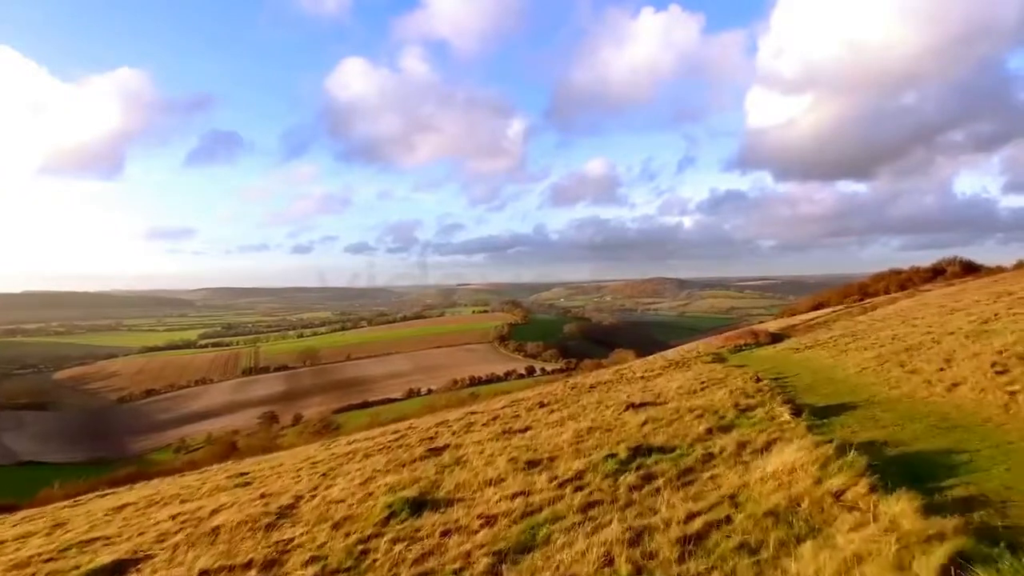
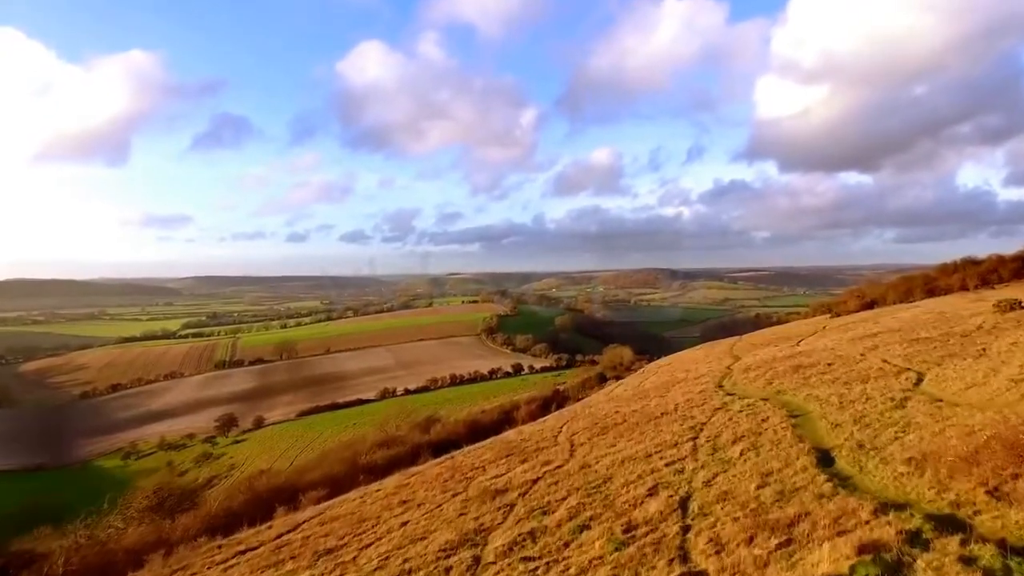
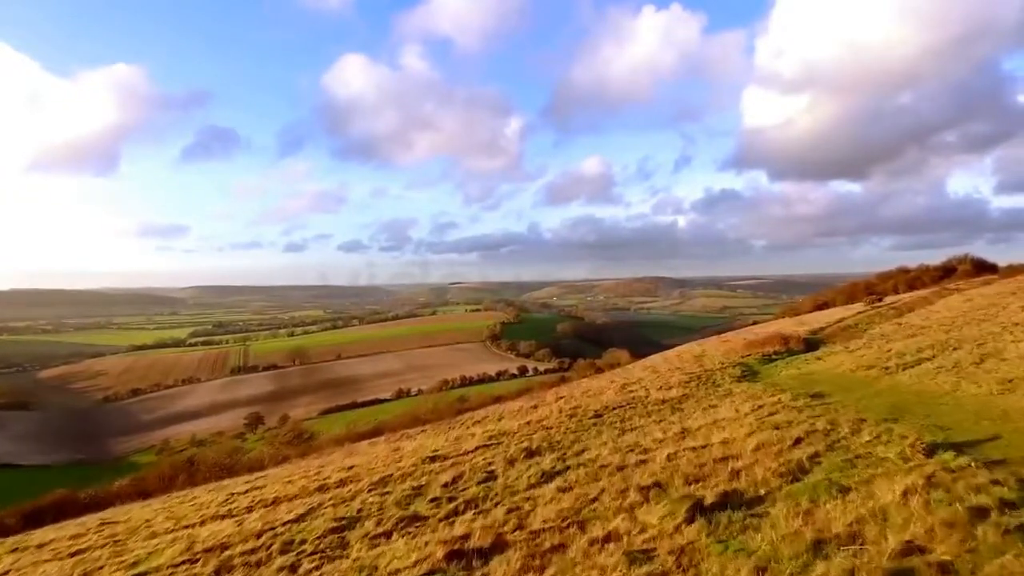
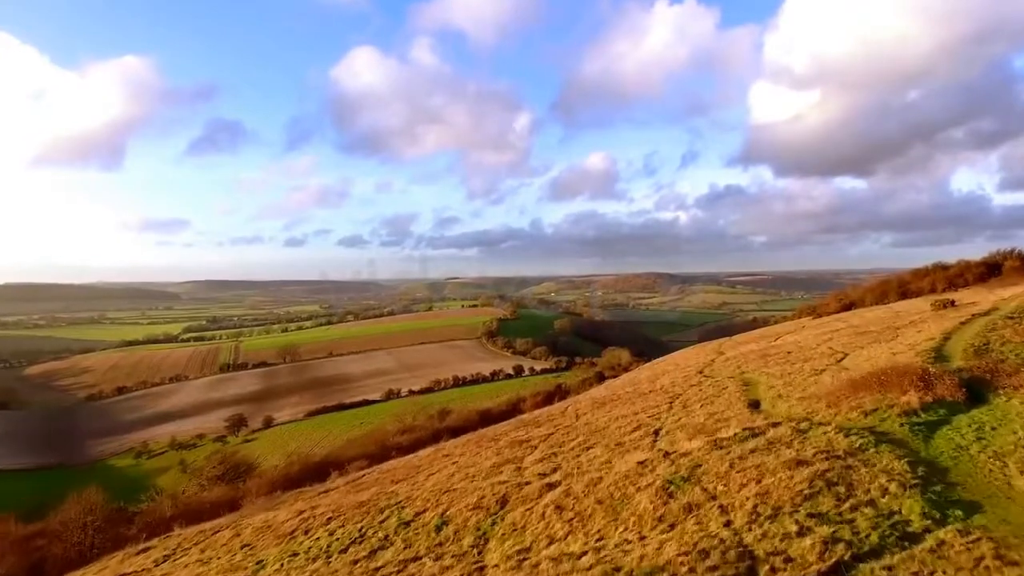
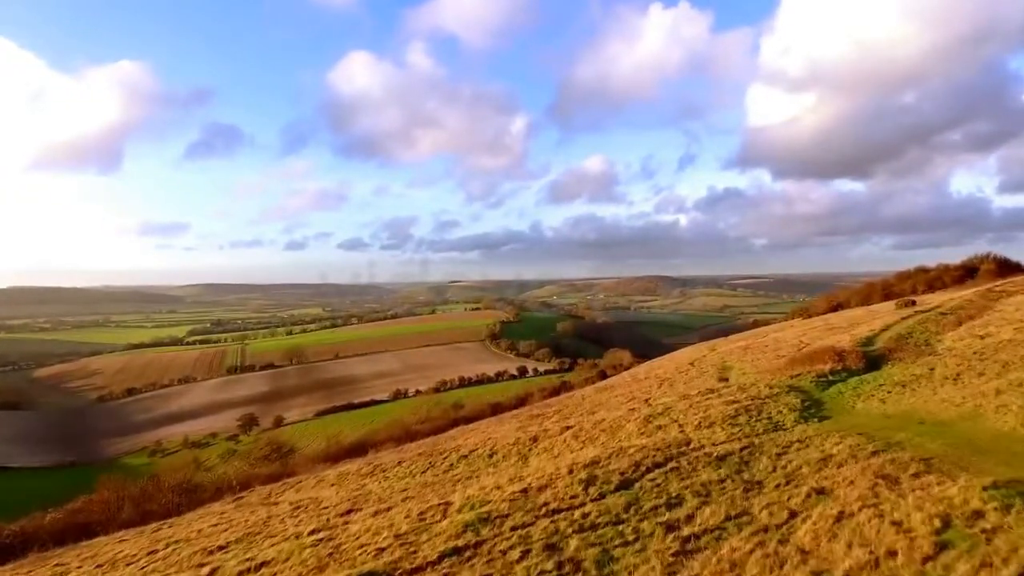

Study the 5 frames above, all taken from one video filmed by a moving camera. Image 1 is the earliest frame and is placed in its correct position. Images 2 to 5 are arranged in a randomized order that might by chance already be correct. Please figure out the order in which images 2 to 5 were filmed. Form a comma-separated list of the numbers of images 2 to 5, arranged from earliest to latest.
3, 5, 4, 2
